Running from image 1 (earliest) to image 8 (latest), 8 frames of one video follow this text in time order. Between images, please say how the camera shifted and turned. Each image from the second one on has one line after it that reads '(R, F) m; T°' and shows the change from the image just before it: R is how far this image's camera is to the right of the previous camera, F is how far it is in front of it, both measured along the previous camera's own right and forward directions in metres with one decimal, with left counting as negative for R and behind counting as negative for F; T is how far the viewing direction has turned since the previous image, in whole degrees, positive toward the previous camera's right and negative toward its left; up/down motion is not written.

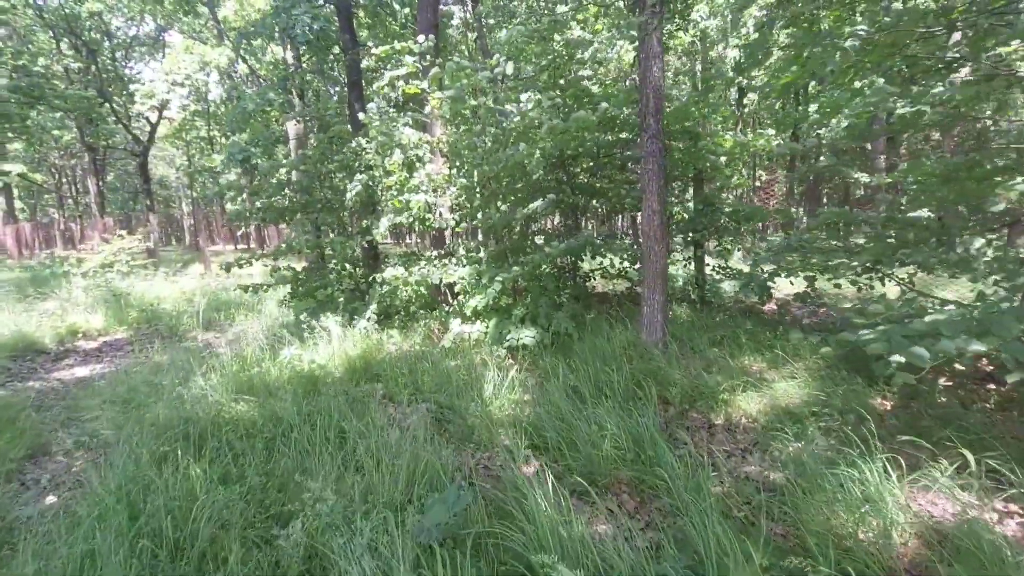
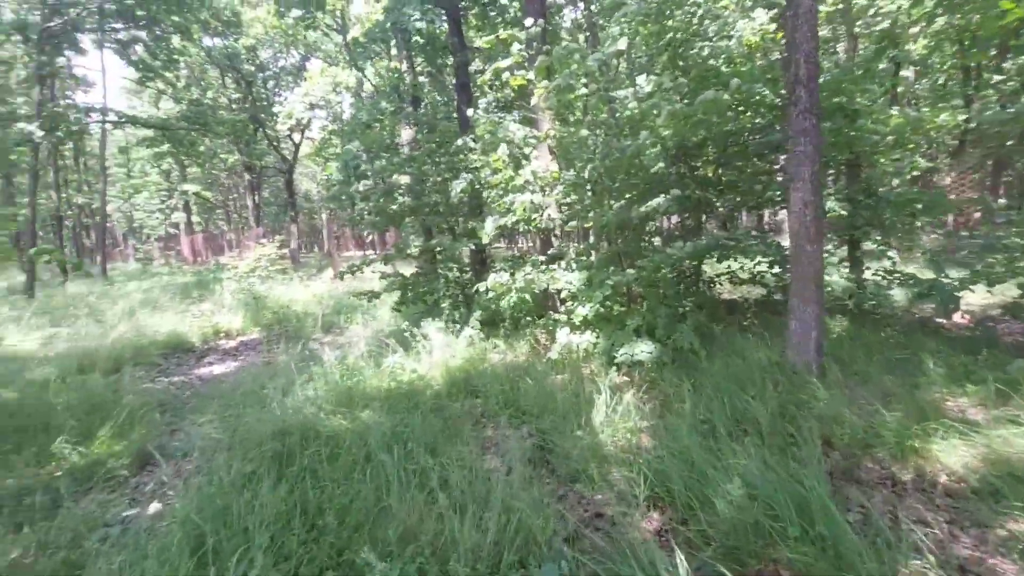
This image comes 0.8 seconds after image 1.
(0.0, +0.6) m; -12°
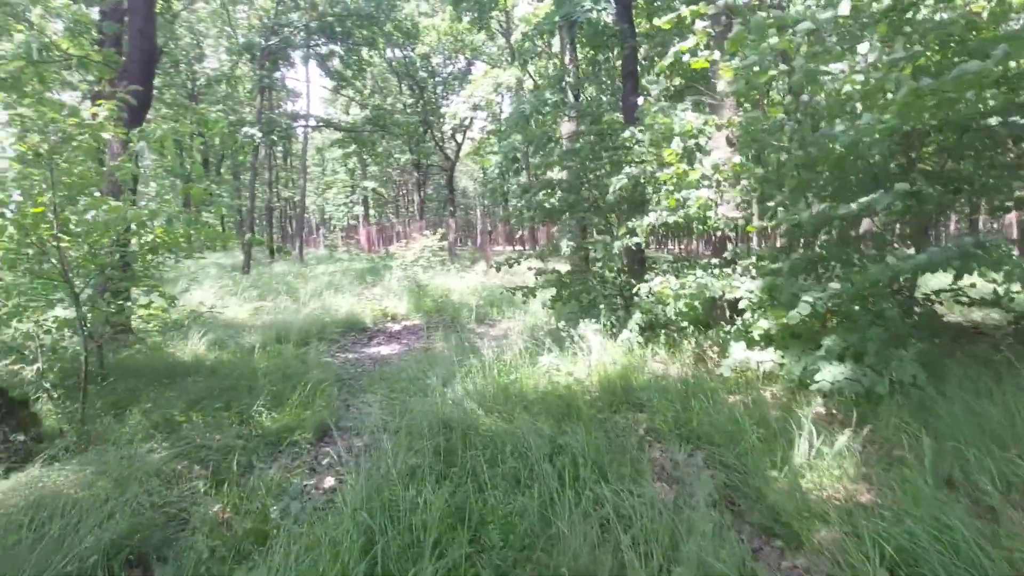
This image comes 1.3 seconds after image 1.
(-0.2, +0.3) m; -16°
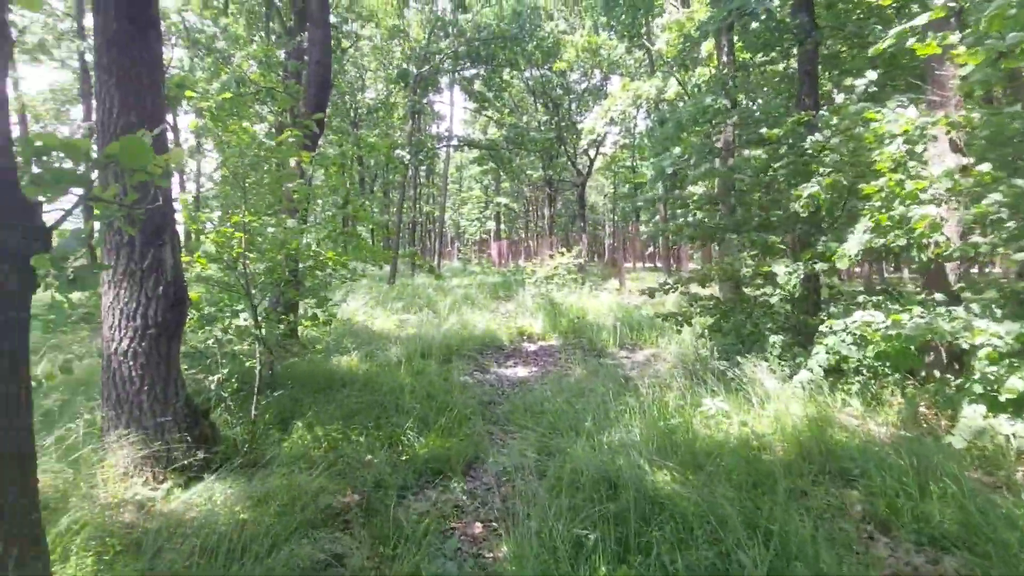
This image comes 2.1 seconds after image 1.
(-0.3, +0.4) m; -14°
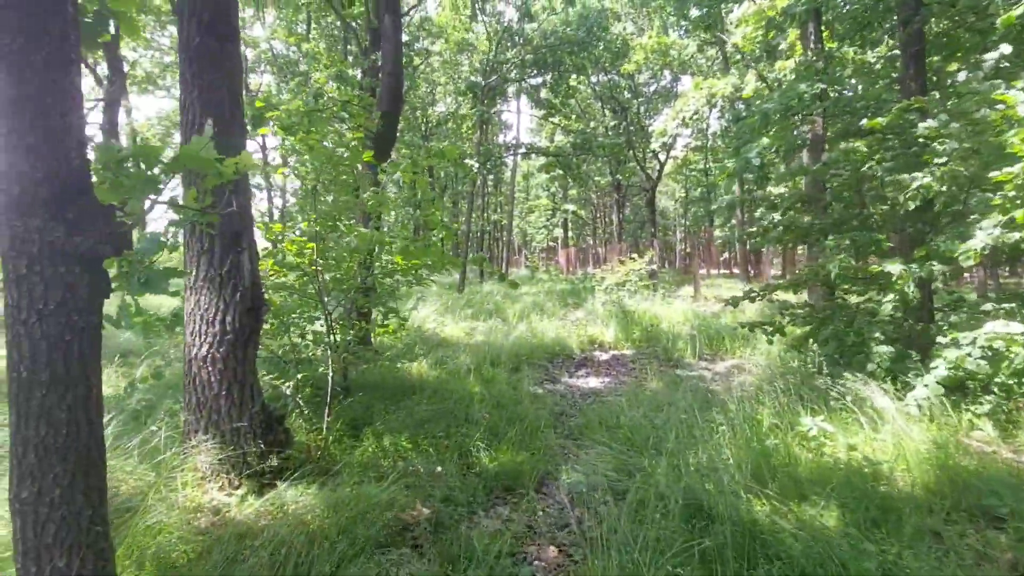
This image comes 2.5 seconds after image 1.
(0.0, +0.2) m; -7°
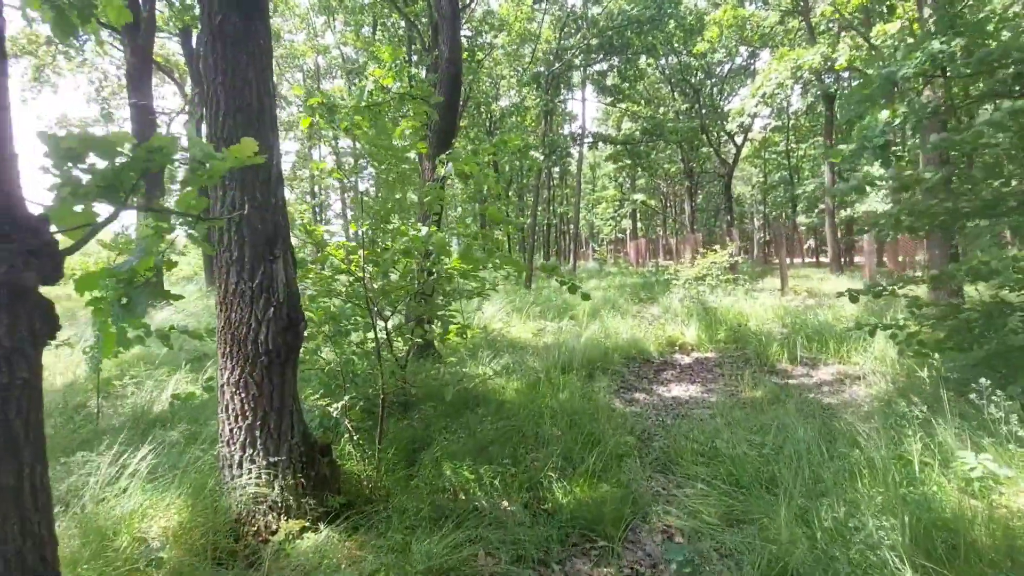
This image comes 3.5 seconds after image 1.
(-0.1, +0.5) m; -7°
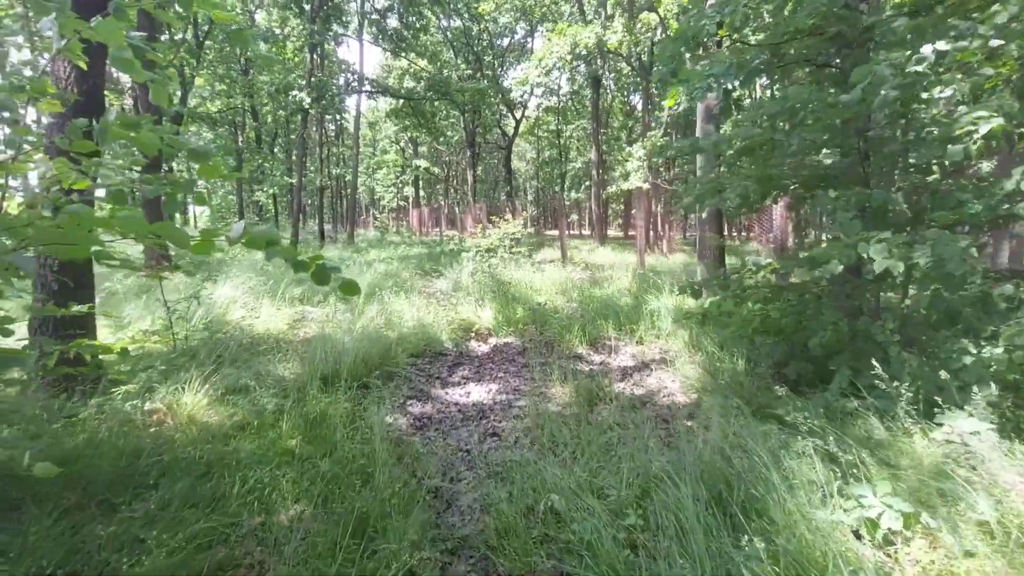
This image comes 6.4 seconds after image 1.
(+0.3, +1.7) m; +24°
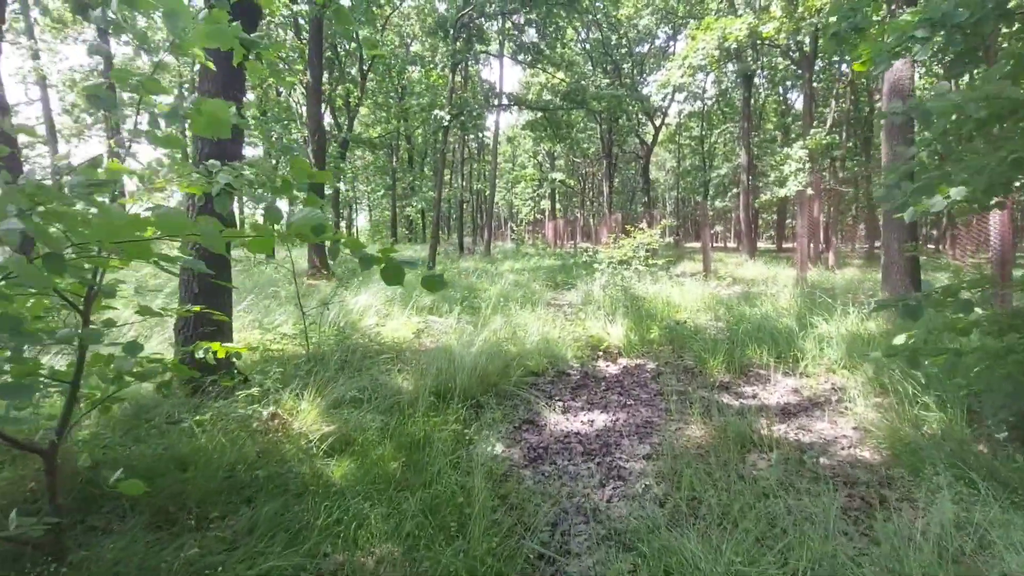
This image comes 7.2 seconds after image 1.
(0.0, +0.5) m; -15°
